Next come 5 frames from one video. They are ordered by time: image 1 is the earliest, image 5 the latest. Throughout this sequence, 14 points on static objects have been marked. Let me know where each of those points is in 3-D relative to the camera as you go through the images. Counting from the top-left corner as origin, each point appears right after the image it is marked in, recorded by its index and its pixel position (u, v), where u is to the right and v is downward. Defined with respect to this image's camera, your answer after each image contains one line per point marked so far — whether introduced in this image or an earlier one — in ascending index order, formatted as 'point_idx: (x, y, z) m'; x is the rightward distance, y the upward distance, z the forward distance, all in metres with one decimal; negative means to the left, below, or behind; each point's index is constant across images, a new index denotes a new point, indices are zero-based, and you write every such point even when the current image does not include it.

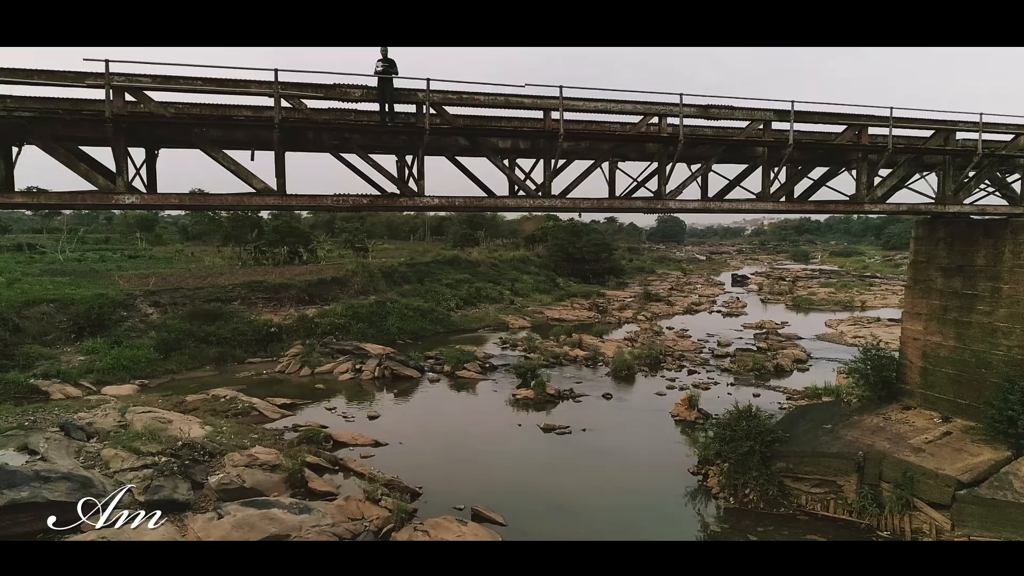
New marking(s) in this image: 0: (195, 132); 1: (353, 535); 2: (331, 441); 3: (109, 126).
0: (-3.1, +1.5, +6.9) m
1: (-2.2, -3.4, +9.9) m
2: (-3.7, -3.1, +14.5) m
3: (-3.6, +1.5, +6.4) m
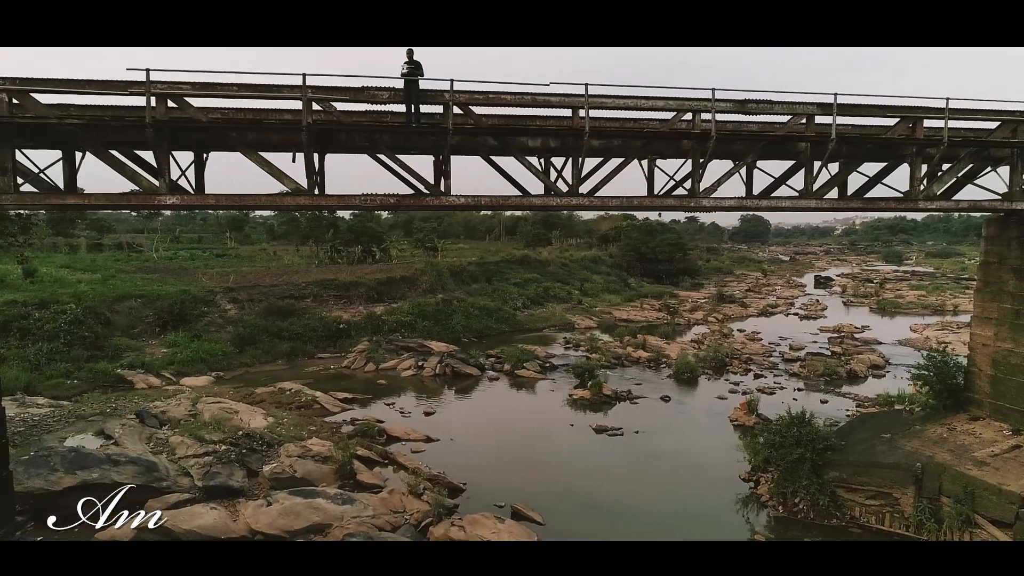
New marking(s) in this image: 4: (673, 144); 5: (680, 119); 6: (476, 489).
0: (-2.9, +1.5, +7.3) m
1: (-1.7, -3.4, +10.1) m
2: (-2.7, -3.1, +14.9) m
3: (-3.5, +1.5, +6.9) m
4: (+1.9, +1.7, +8.3) m
5: (+1.9, +1.9, +8.0) m
6: (-0.6, -3.4, +12.2) m
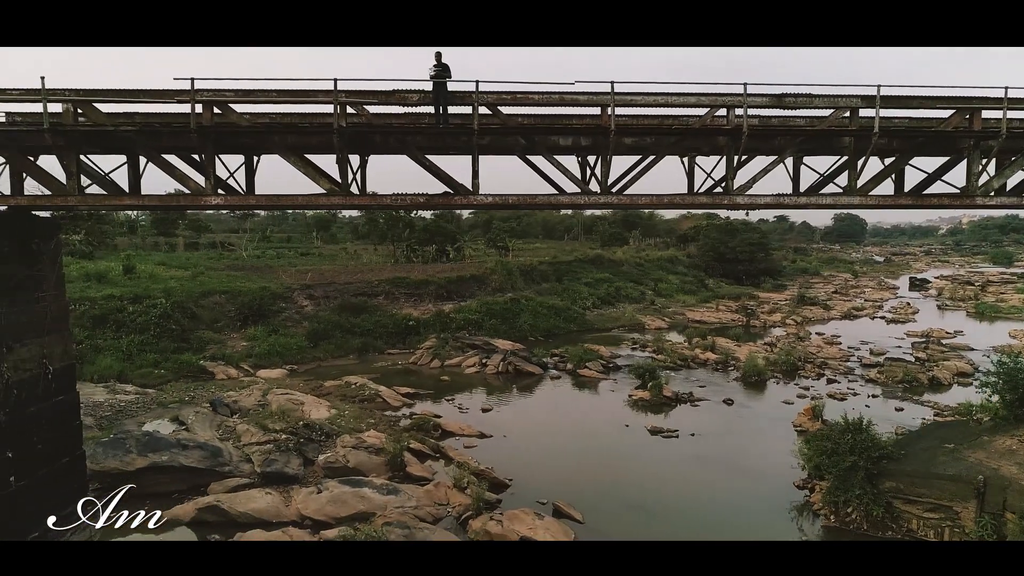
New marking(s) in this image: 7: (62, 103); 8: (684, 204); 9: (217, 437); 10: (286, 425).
0: (-2.6, +1.6, +7.7) m
1: (-1.1, -3.3, +10.4) m
2: (-1.5, -3.0, +15.2) m
3: (-3.2, +1.6, +7.3) m
4: (+2.2, +1.7, +8.1) m
5: (+2.2, +1.9, +7.9) m
6: (+0.2, -3.4, +12.3) m
7: (-4.6, +1.9, +7.4) m
8: (+1.9, +0.9, +8.1) m
9: (-5.4, -2.7, +13.2) m
10: (-4.5, -2.7, +14.2) m
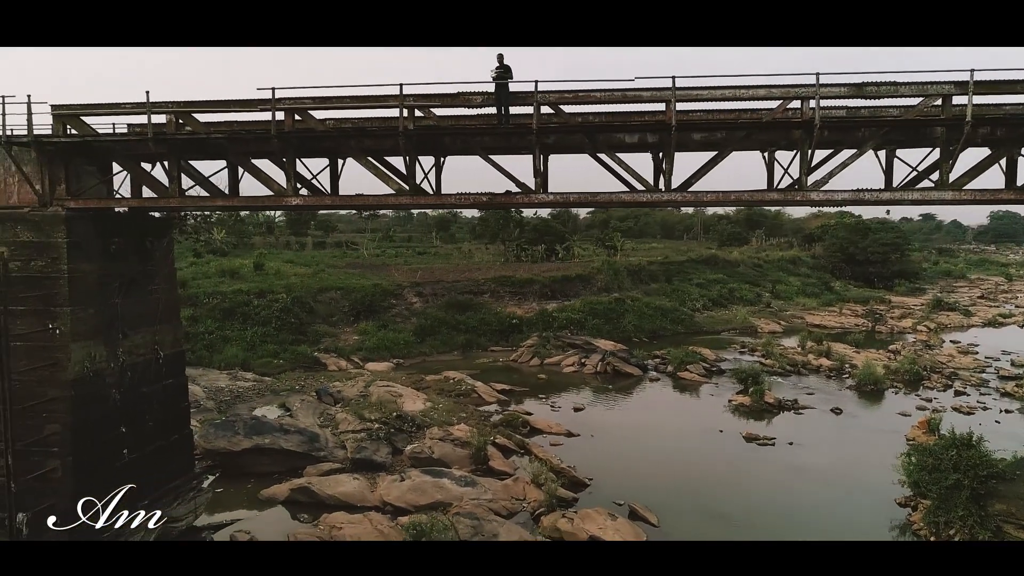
0: (-1.9, +1.6, +8.1) m
1: (-0.1, -3.3, +10.6) m
2: (+0.3, -3.0, +15.4) m
3: (-2.6, +1.6, +7.9) m
4: (+2.9, +1.7, +7.8) m
5: (+2.9, +1.9, +7.5) m
6: (+1.5, -3.4, +12.2) m
7: (-4.0, +2.0, +8.2) m
8: (+2.6, +0.9, +7.8) m
9: (-3.8, -2.7, +14.1) m
10: (-2.7, -2.6, +14.8) m
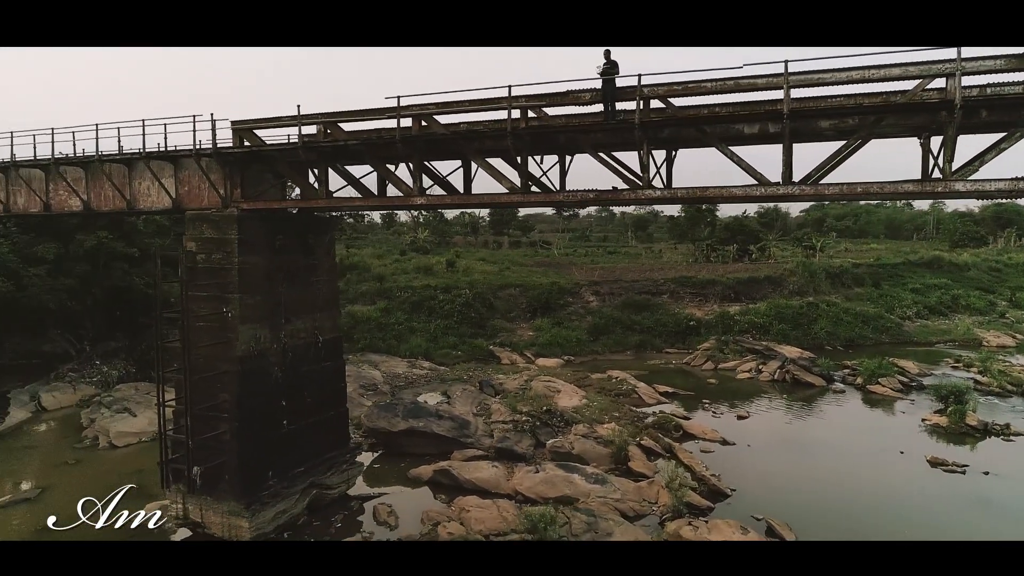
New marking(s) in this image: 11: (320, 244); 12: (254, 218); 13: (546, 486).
0: (-0.5, +1.7, +8.6) m
1: (+1.8, -3.3, +10.4) m
2: (+3.5, -3.0, +14.9) m
3: (-1.3, +1.7, +8.6) m
4: (+4.0, +1.6, +6.9) m
5: (+3.9, +1.9, +6.7) m
6: (+3.8, -3.4, +11.5) m
7: (-2.5, +2.1, +9.2) m
8: (+3.6, +0.9, +7.0) m
9: (-0.8, -2.6, +14.8) m
10: (+0.5, -2.6, +15.3) m
11: (-2.9, +0.7, +10.9) m
12: (-3.5, +1.0, +9.7) m
13: (+0.5, -3.1, +11.1) m
